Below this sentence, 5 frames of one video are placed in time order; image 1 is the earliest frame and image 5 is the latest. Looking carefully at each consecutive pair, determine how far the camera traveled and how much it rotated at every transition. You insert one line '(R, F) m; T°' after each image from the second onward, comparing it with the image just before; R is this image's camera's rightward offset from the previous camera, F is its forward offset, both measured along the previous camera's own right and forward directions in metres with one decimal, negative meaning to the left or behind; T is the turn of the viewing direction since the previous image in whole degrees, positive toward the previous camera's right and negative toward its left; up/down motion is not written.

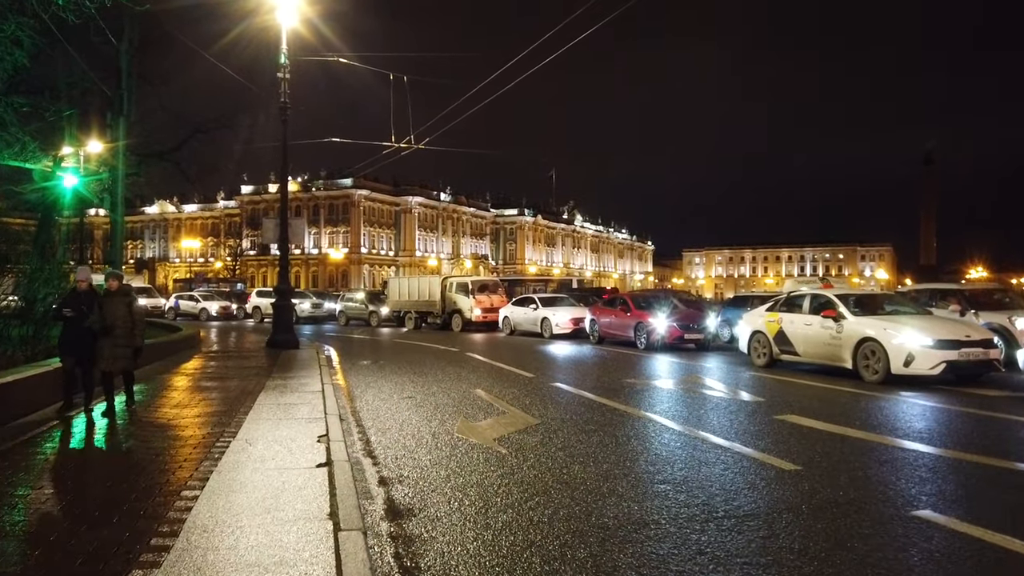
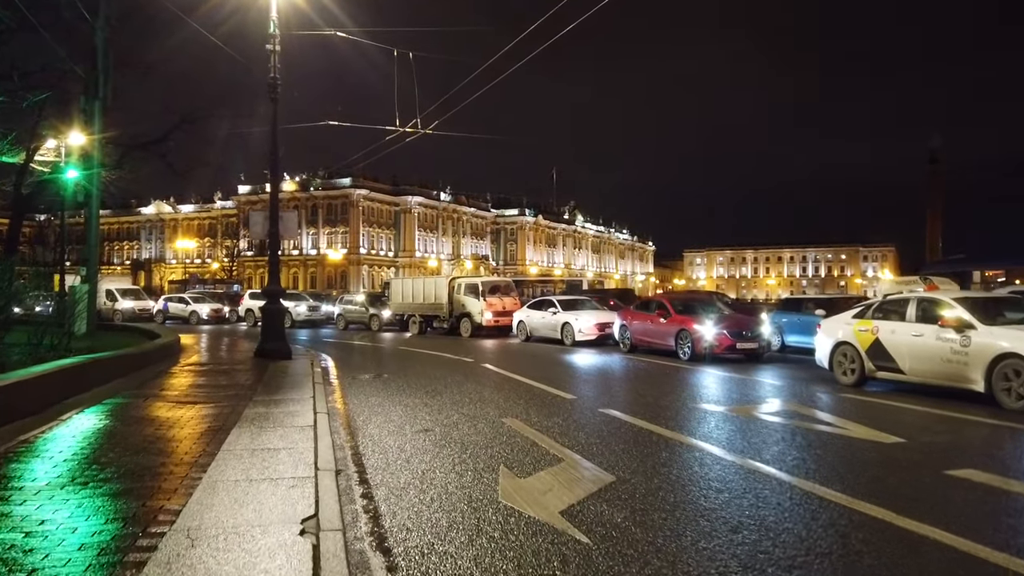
(-0.5, +2.4) m; 0°
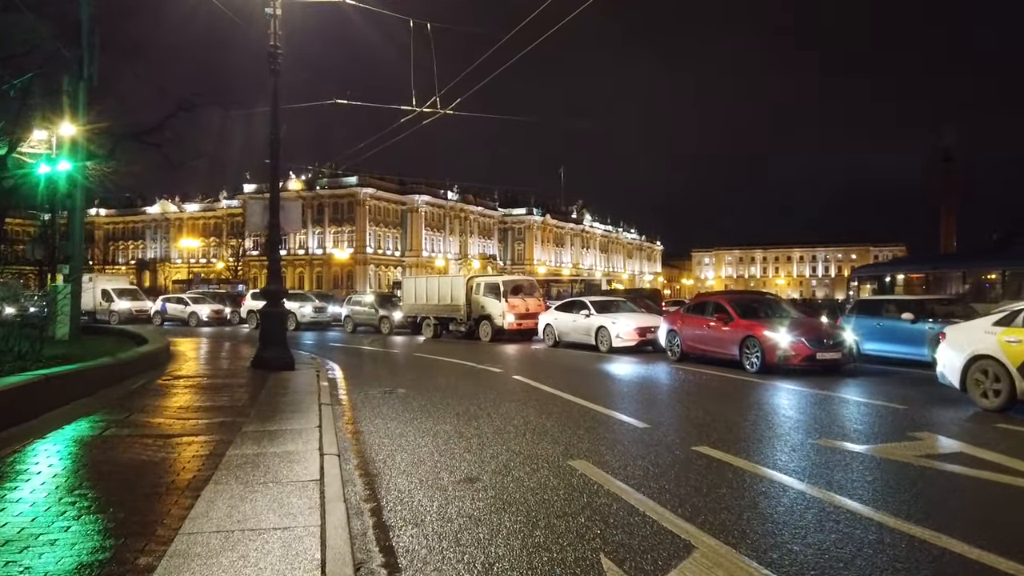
(-0.6, +2.3) m; 0°
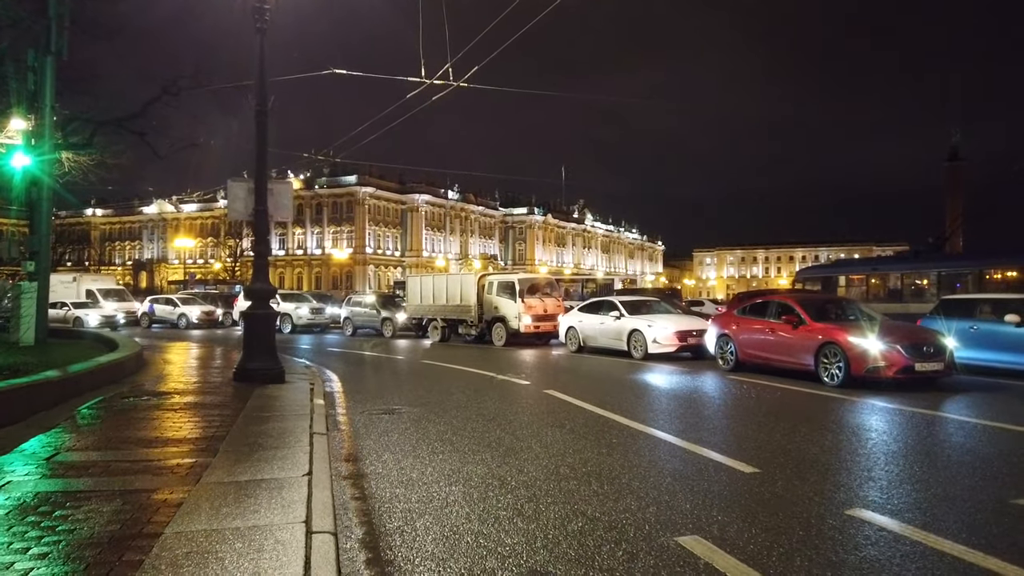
(-0.5, +2.3) m; 0°
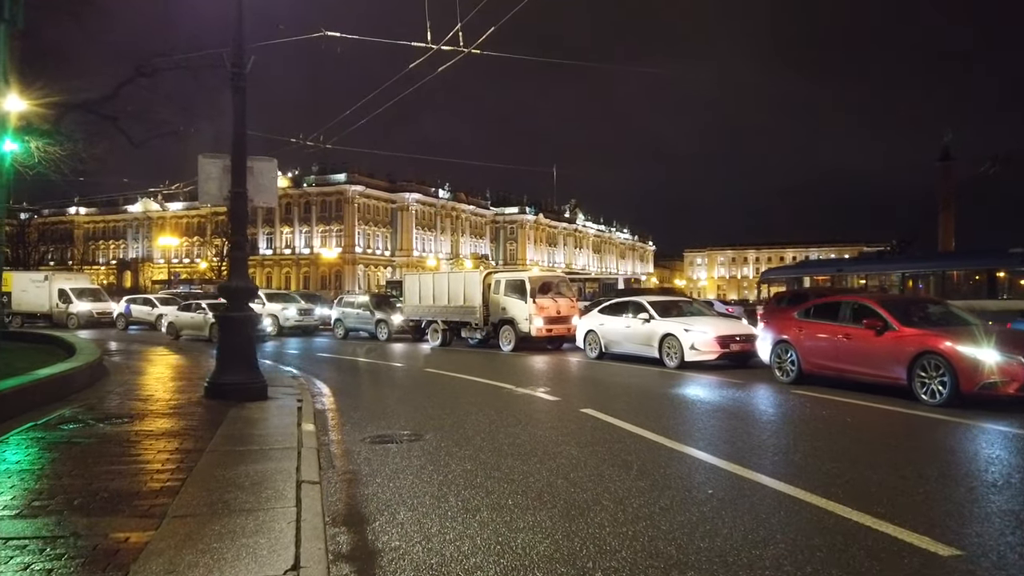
(-0.5, +2.1) m; +1°
